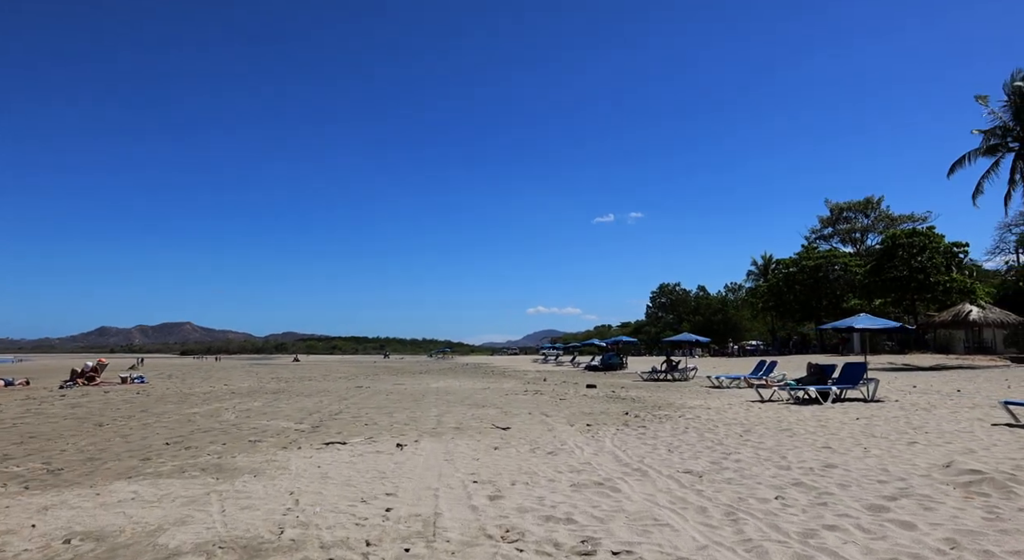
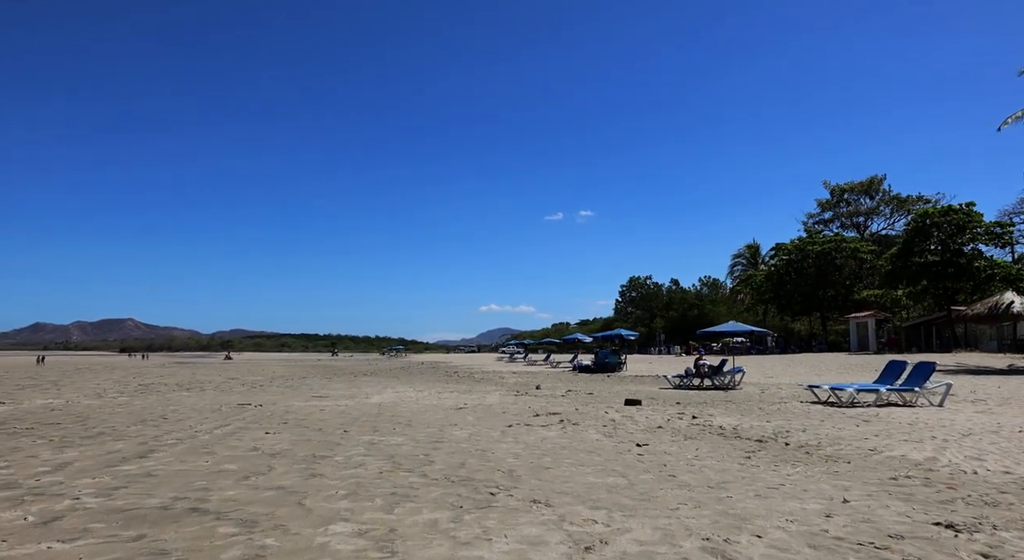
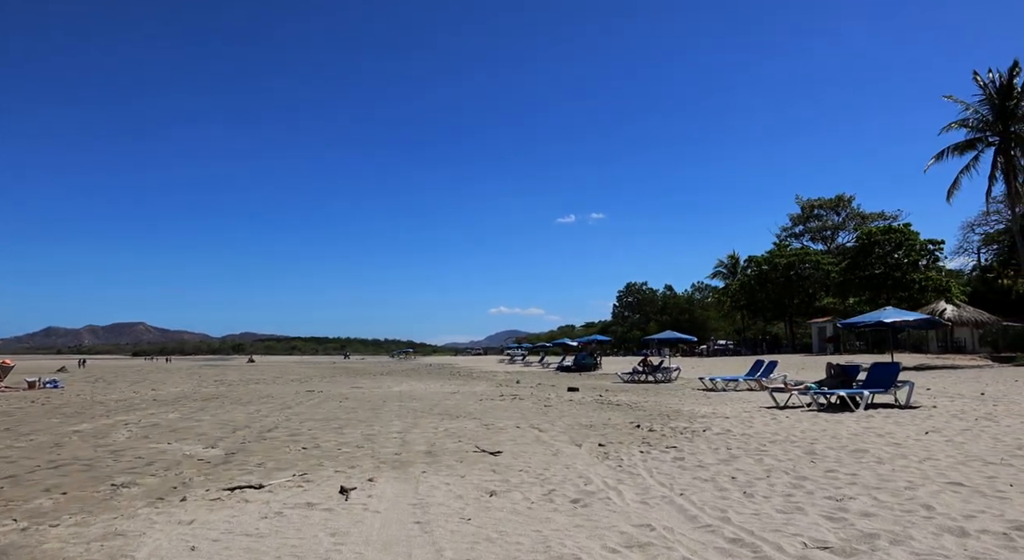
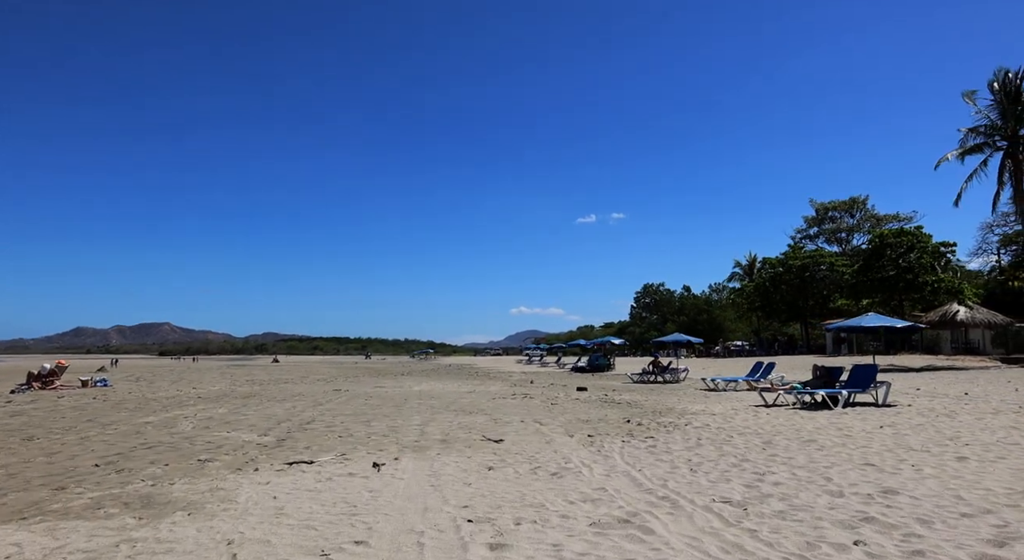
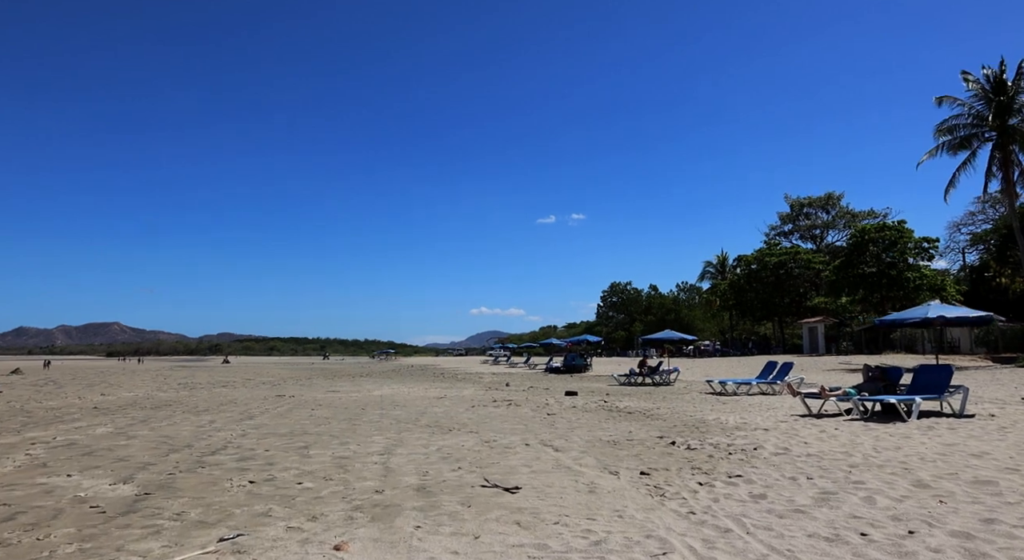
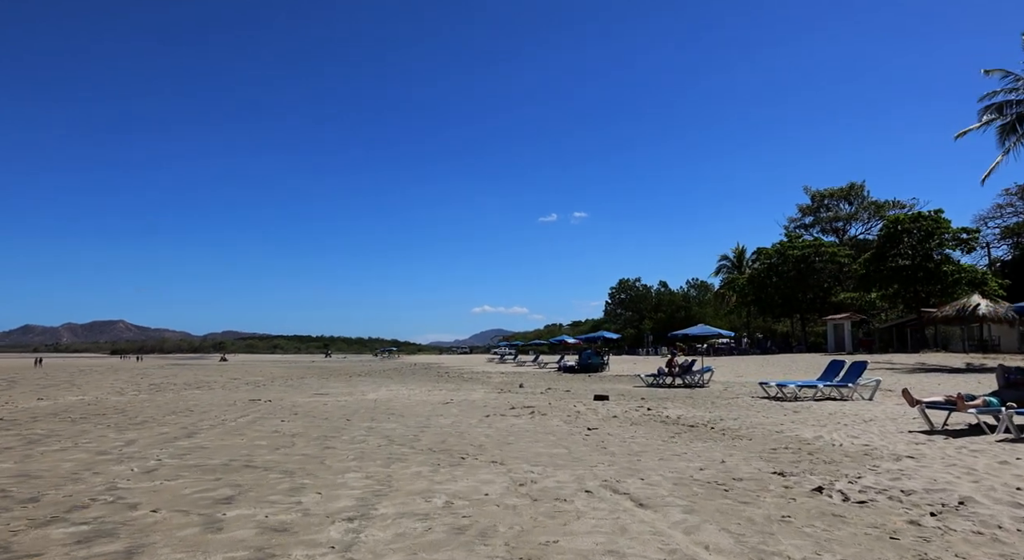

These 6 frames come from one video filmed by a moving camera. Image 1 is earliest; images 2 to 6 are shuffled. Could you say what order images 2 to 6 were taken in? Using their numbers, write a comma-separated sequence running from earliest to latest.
4, 3, 5, 6, 2
